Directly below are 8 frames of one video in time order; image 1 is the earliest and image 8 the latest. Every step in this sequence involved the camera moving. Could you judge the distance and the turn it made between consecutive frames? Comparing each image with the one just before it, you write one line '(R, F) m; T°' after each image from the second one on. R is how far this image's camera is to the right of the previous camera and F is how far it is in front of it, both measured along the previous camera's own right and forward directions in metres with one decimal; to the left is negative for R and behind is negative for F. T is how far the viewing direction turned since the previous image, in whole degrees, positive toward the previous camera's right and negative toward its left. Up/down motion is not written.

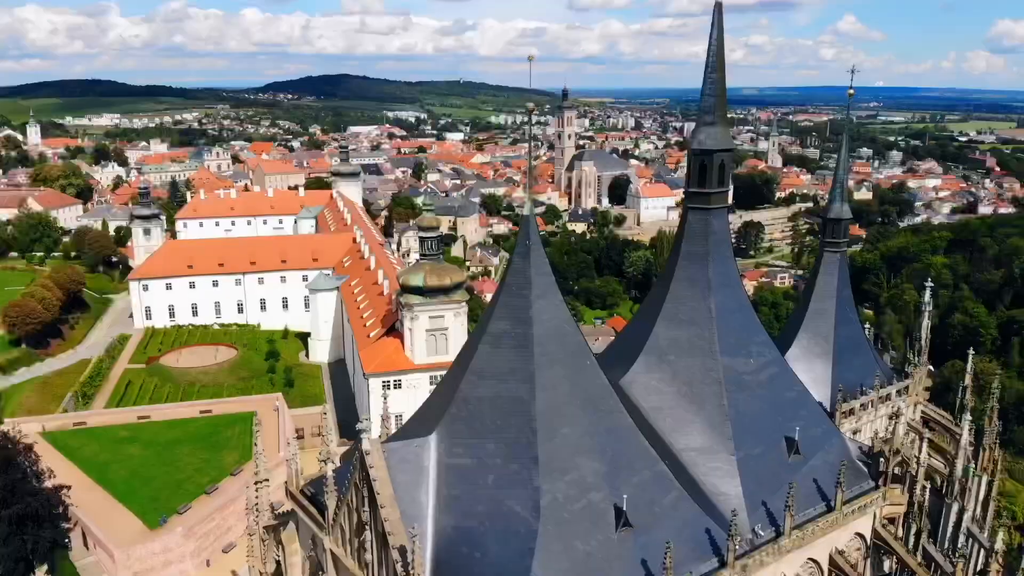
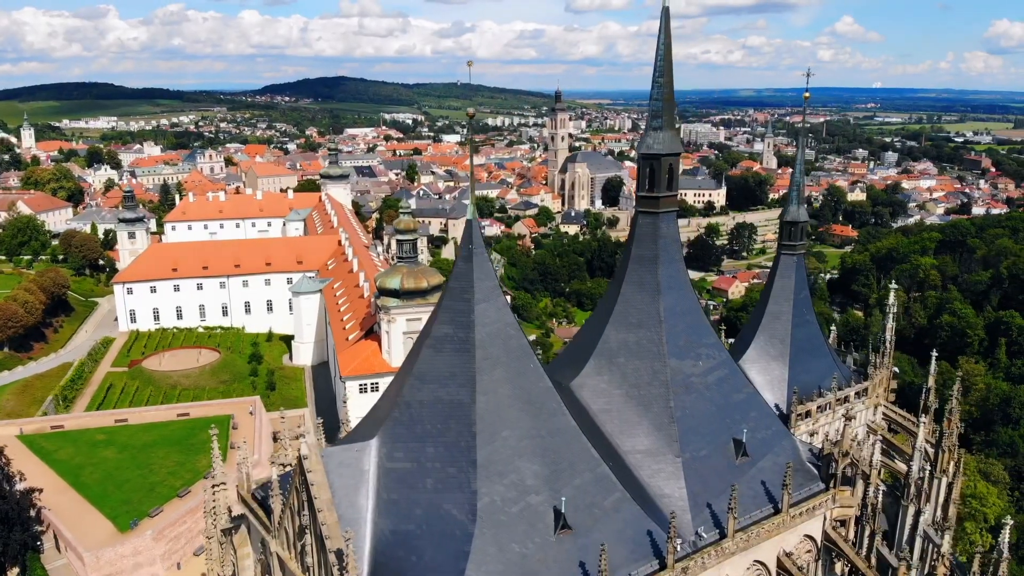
(+0.9, 0.0) m; 0°
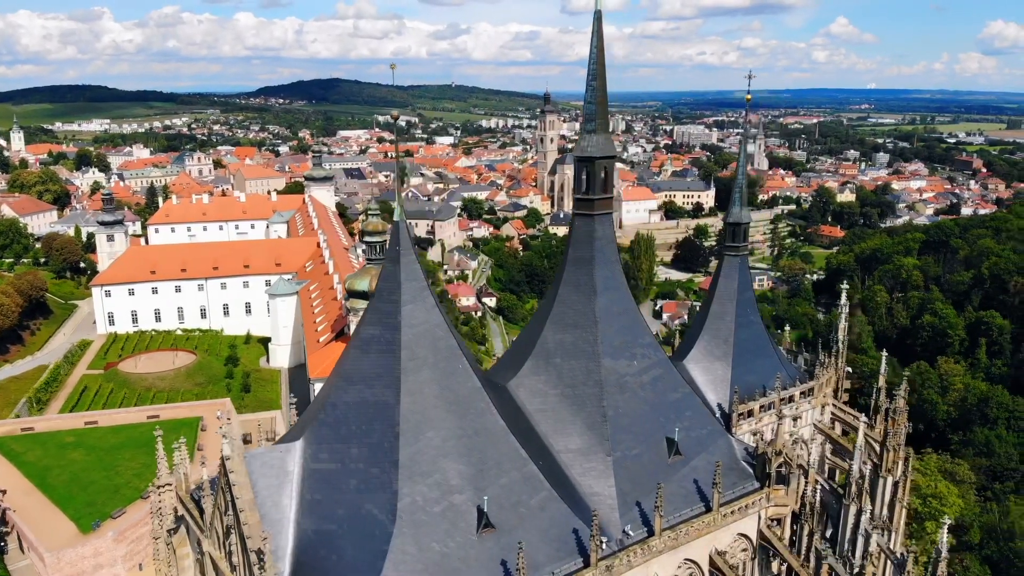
(+1.1, -0.1) m; 0°
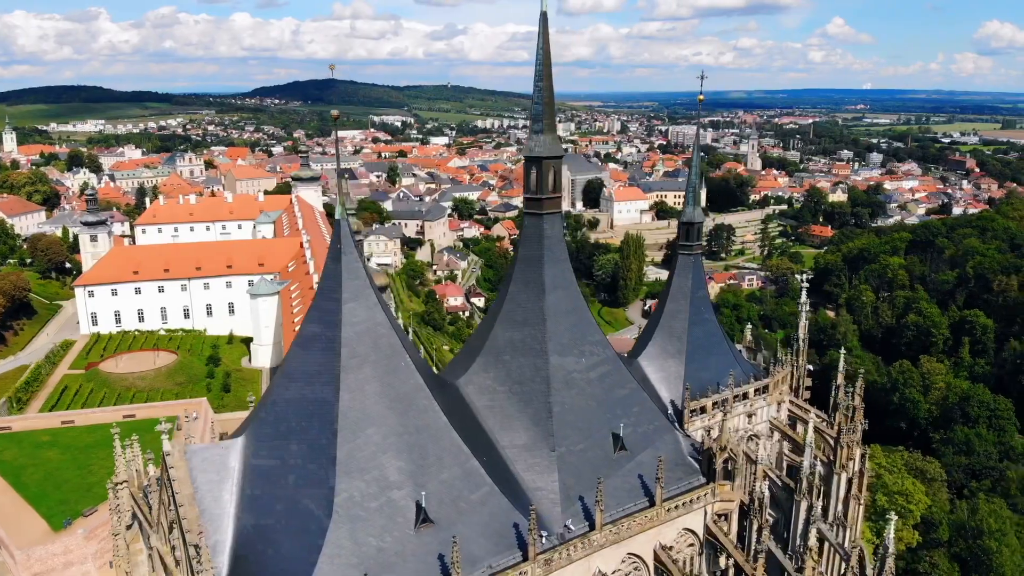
(+0.9, -0.2) m; 0°
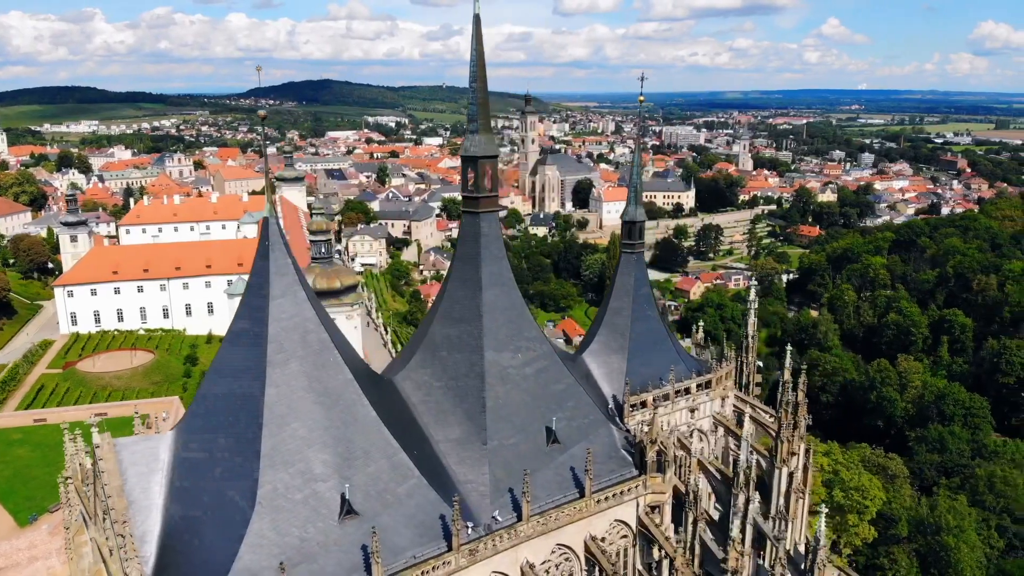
(+1.1, -0.3) m; 0°
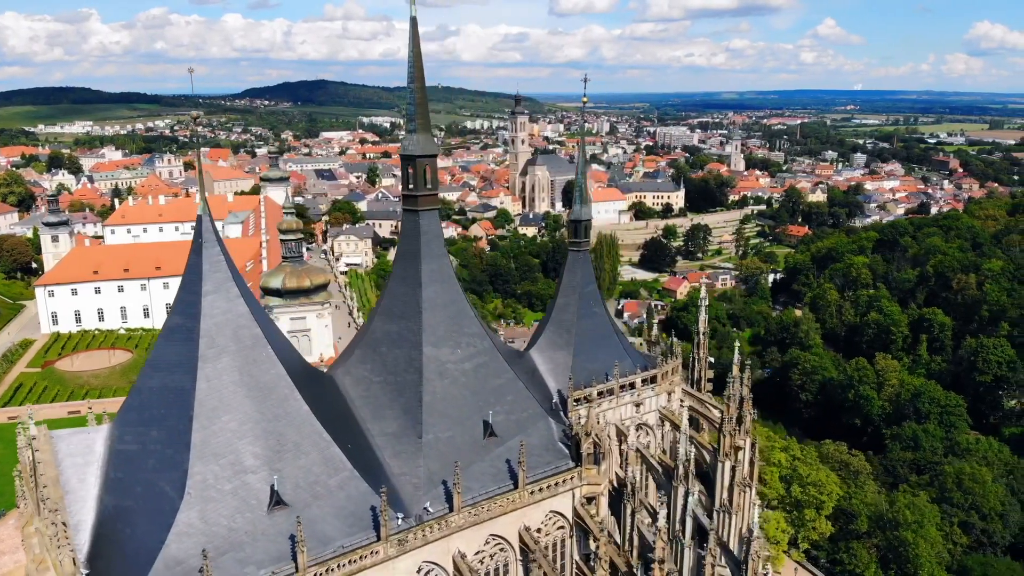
(+1.1, -0.4) m; 0°
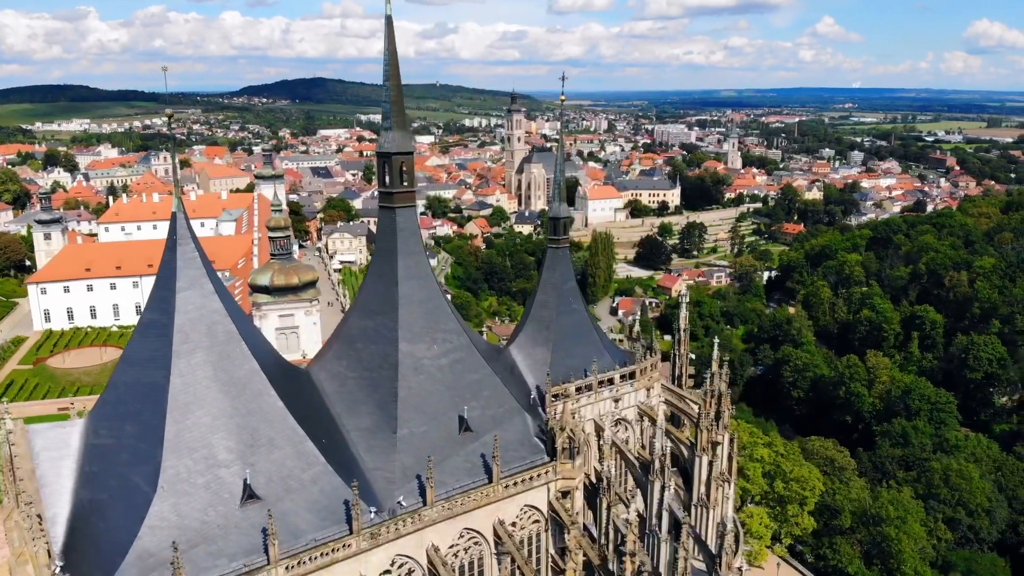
(+0.5, -0.1) m; 0°
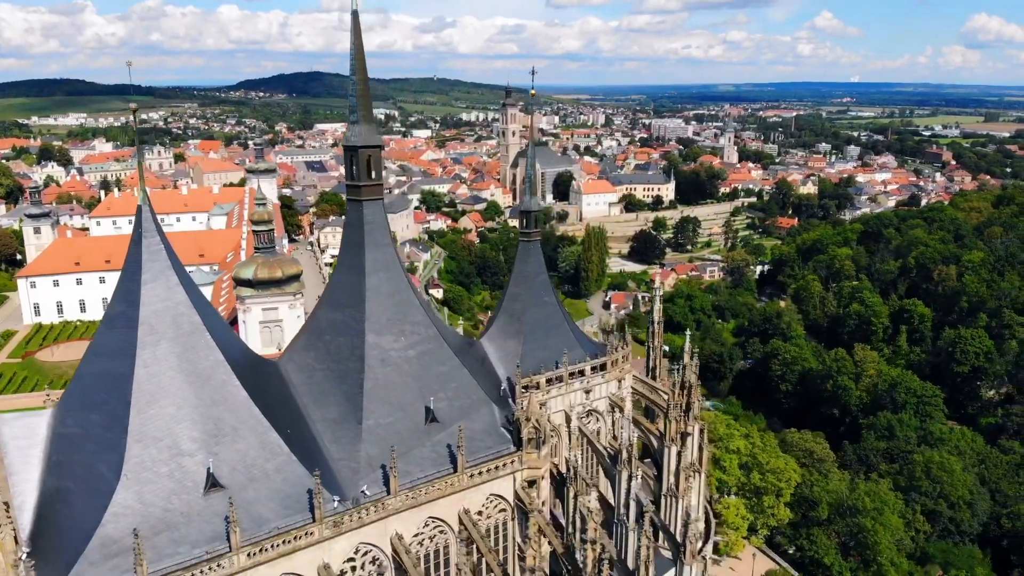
(+0.6, -0.2) m; 0°
